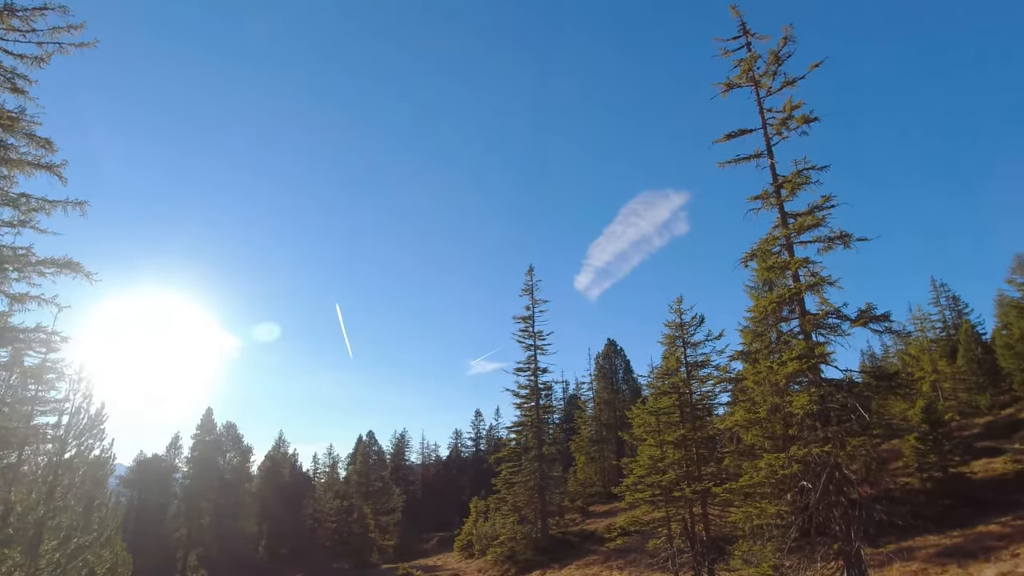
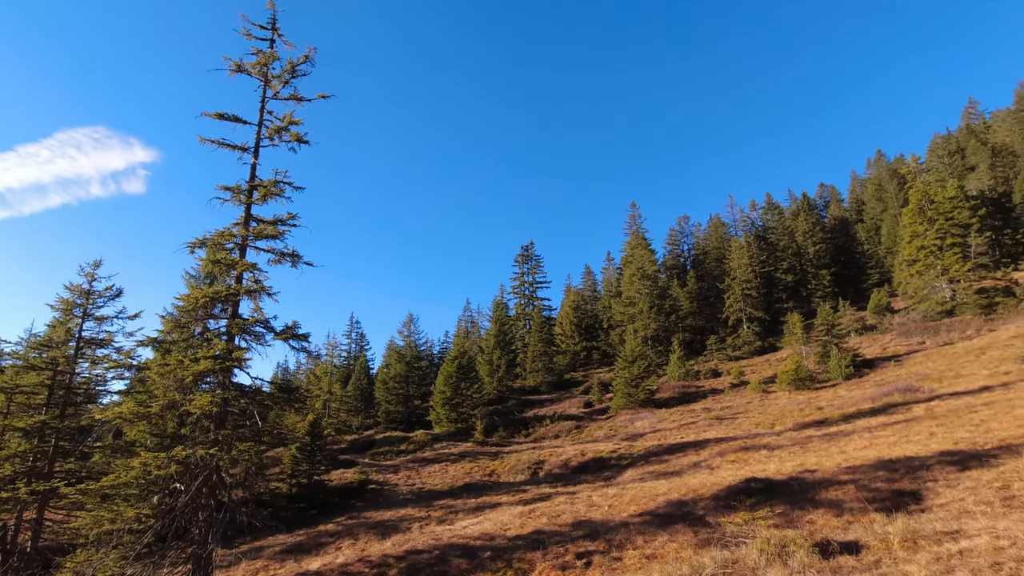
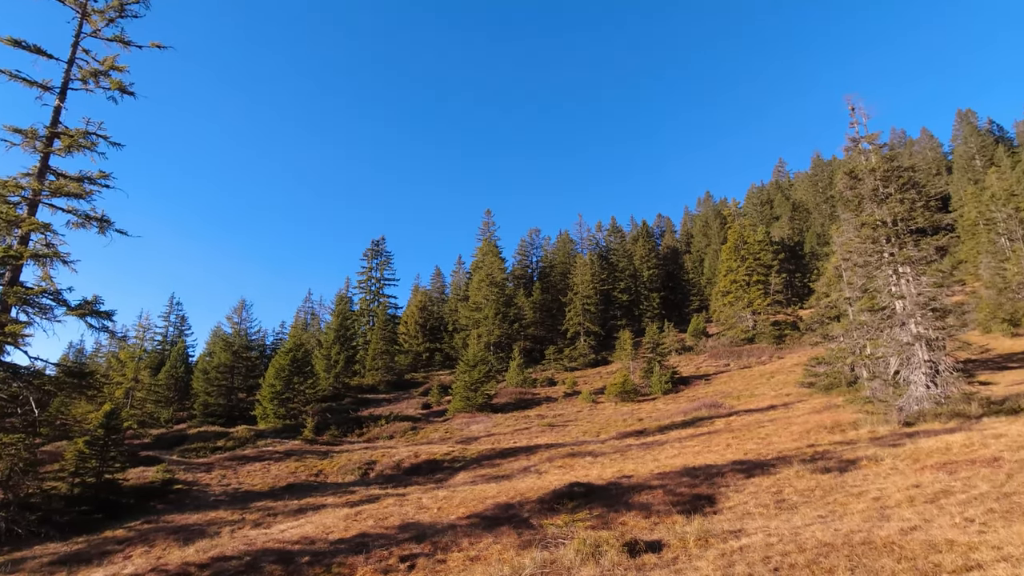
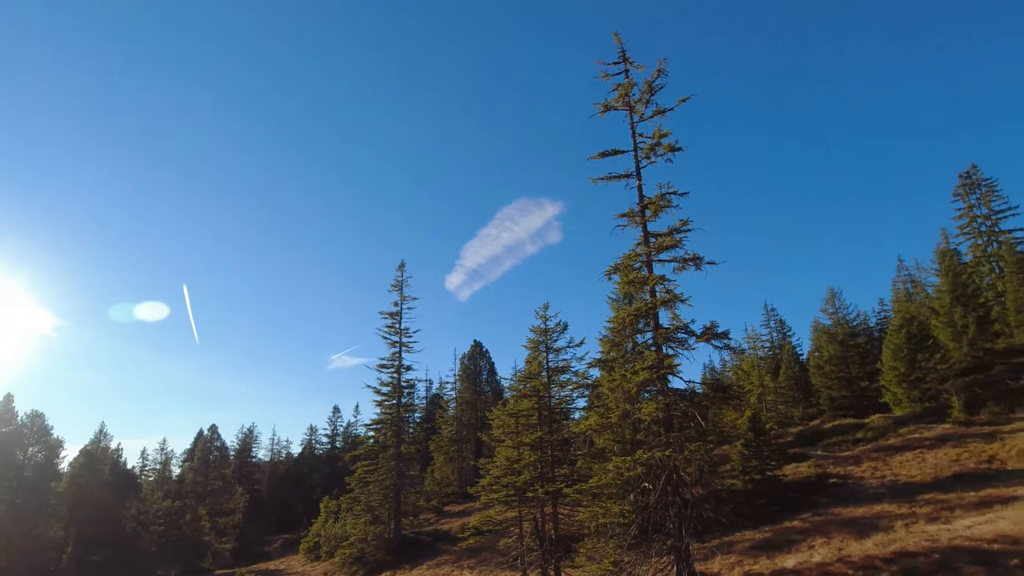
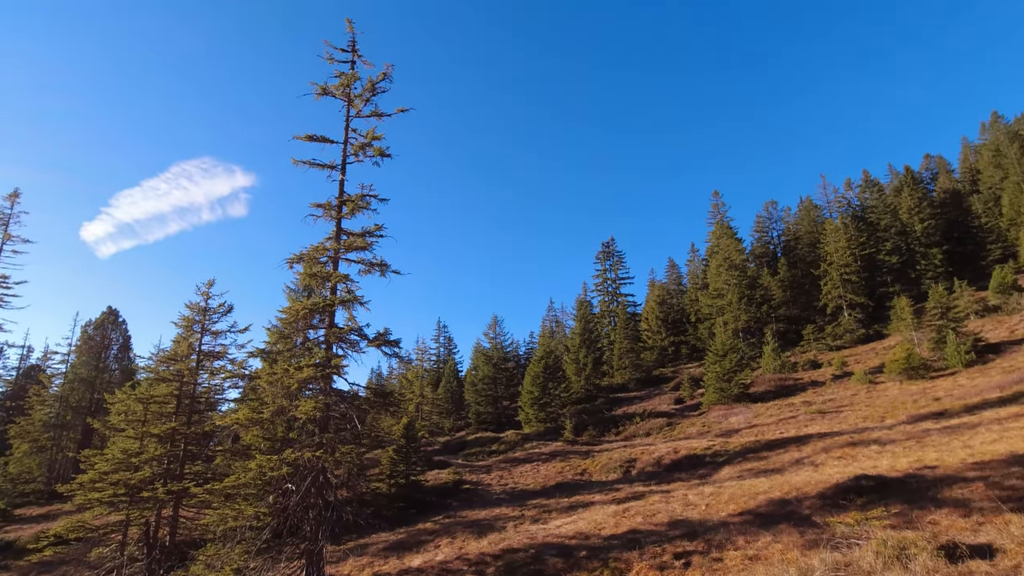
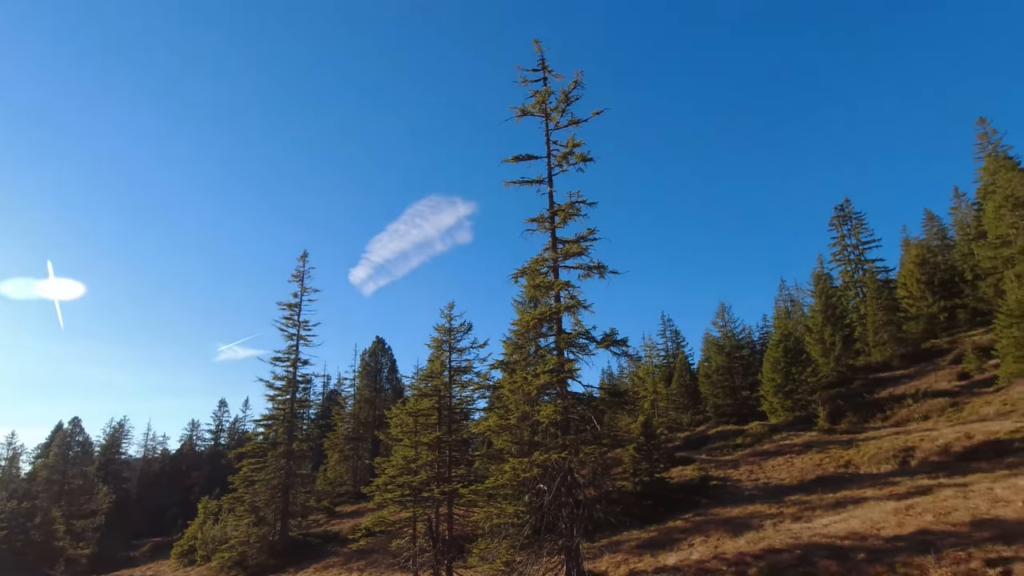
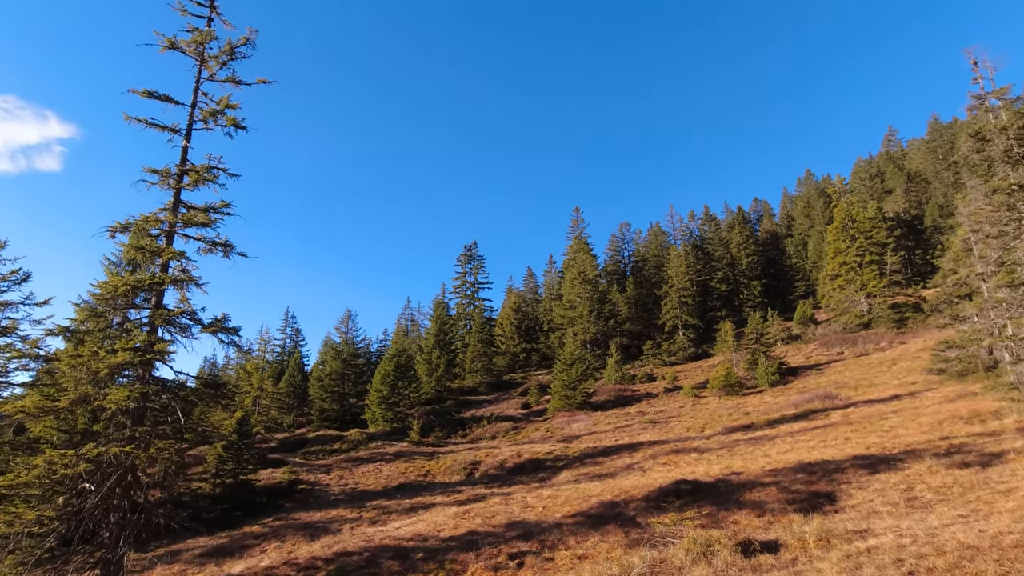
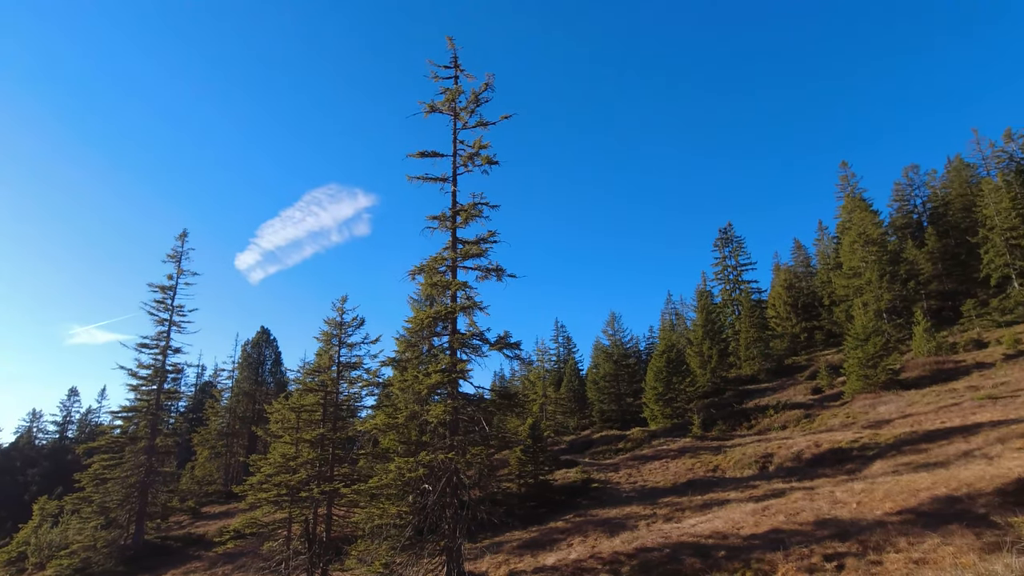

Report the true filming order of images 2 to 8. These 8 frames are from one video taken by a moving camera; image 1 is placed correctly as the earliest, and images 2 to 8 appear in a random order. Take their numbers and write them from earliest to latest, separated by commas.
4, 6, 8, 5, 2, 7, 3
